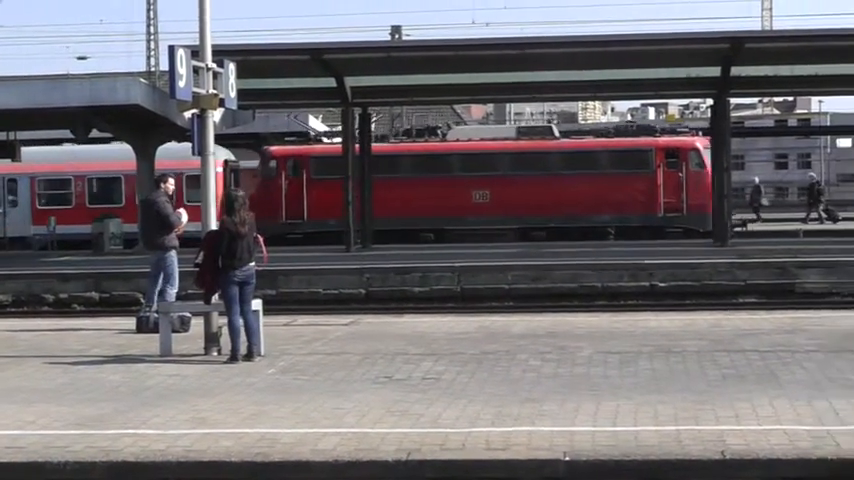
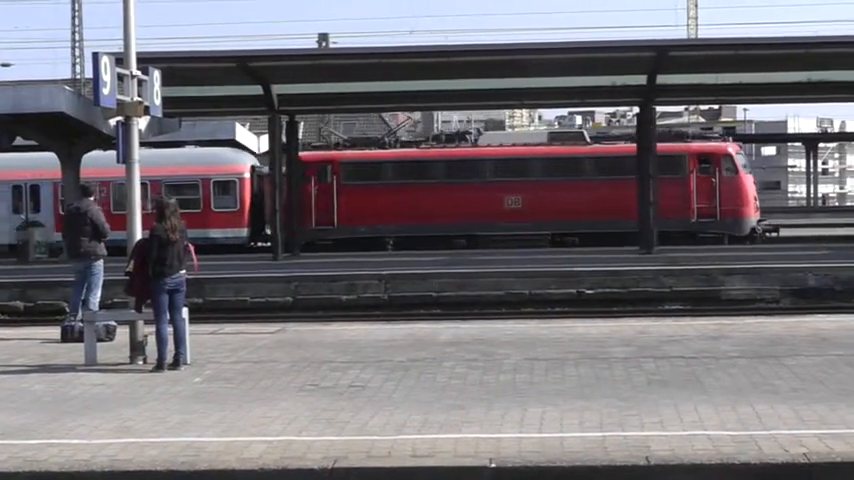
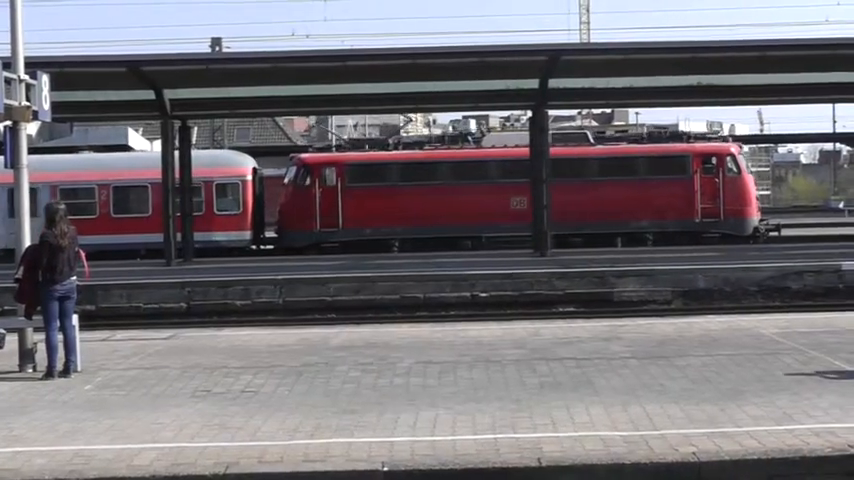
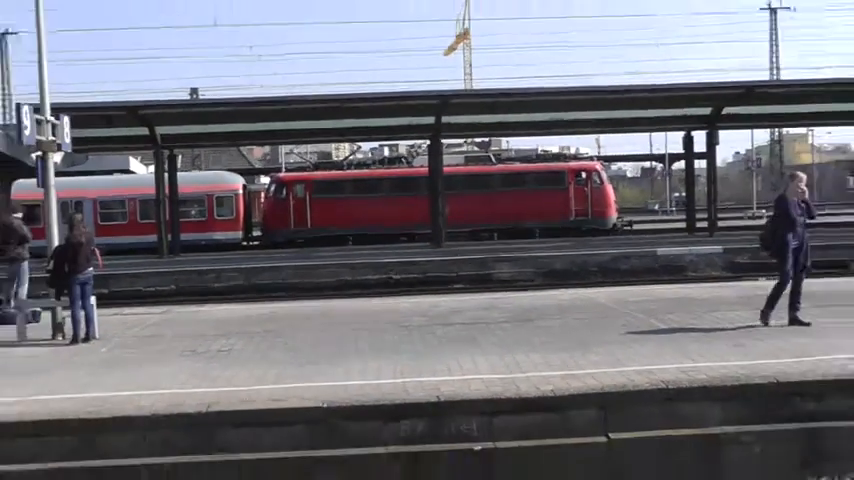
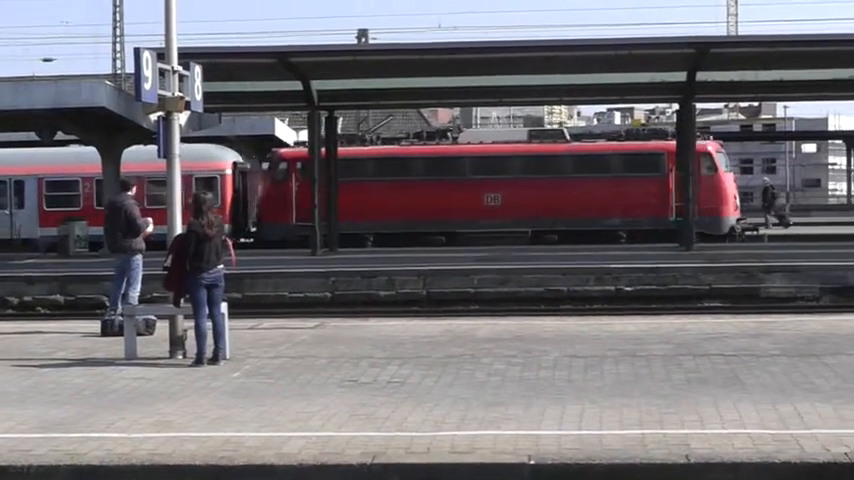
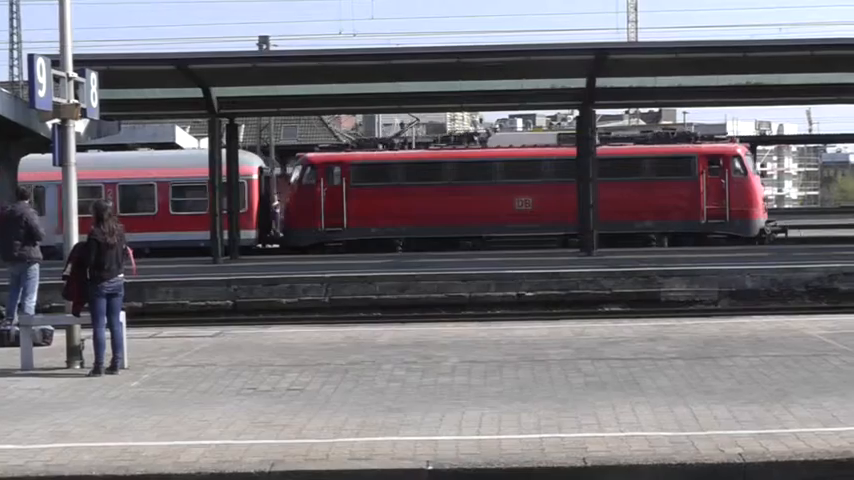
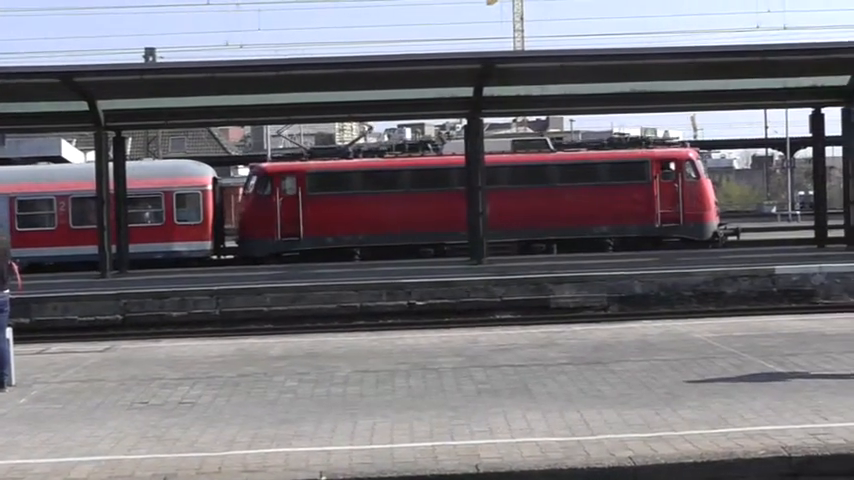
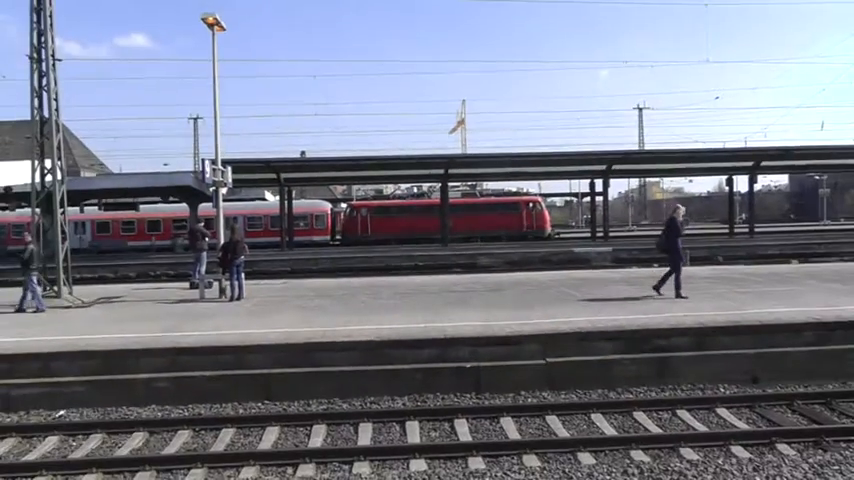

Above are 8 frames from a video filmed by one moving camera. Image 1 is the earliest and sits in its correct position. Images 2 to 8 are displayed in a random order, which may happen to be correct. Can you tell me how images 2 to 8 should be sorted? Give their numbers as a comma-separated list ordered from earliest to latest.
5, 2, 6, 3, 7, 4, 8
